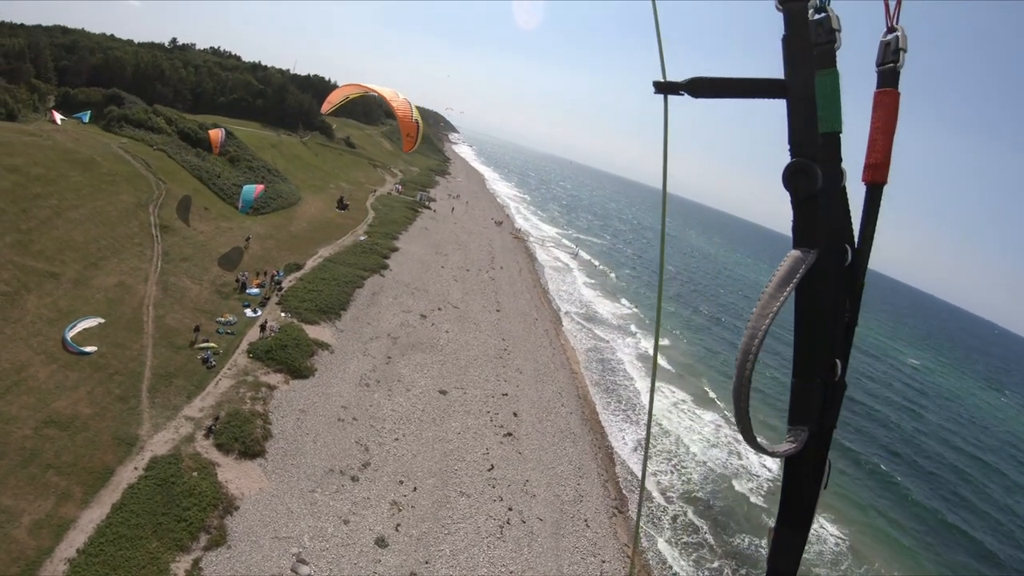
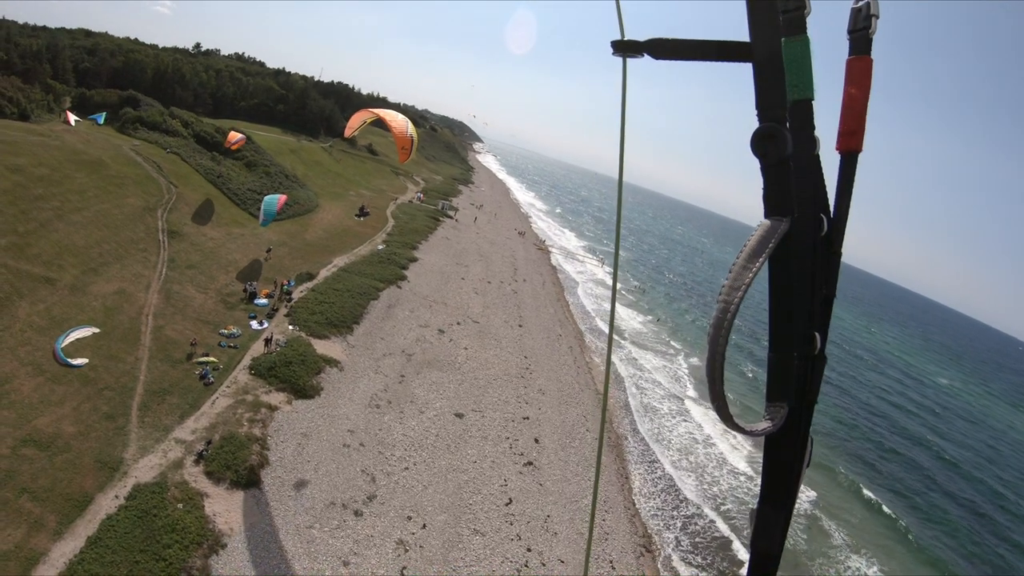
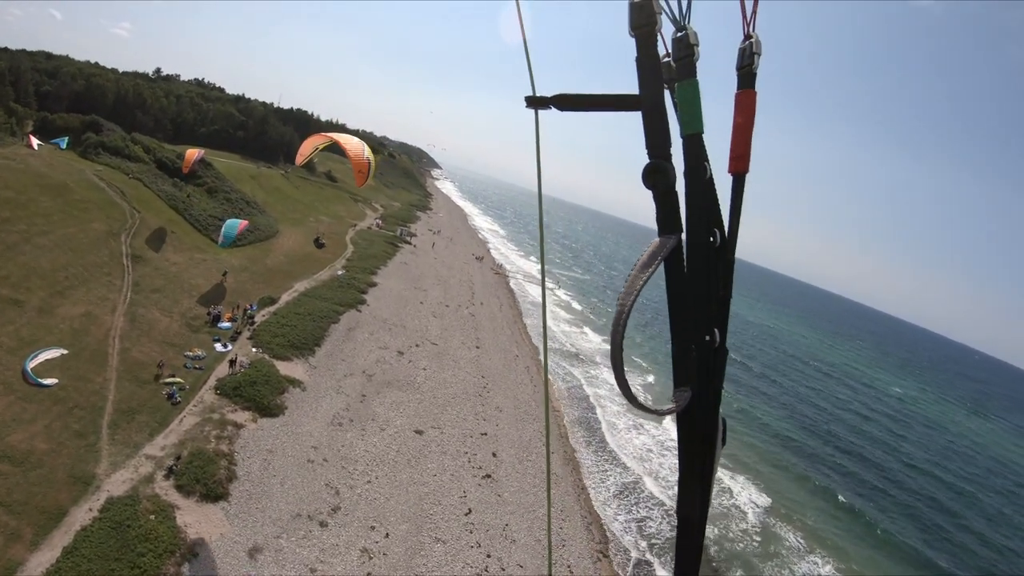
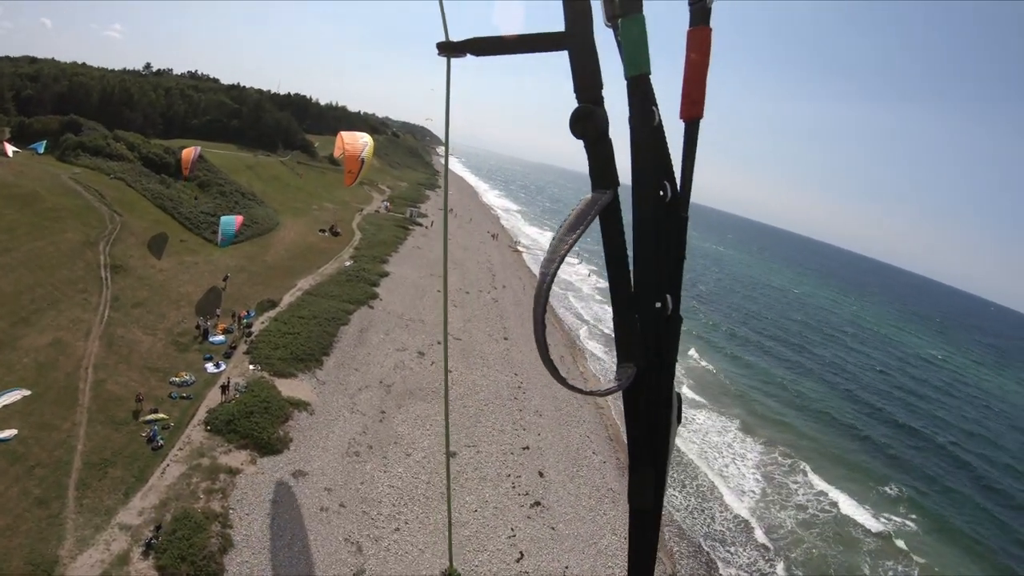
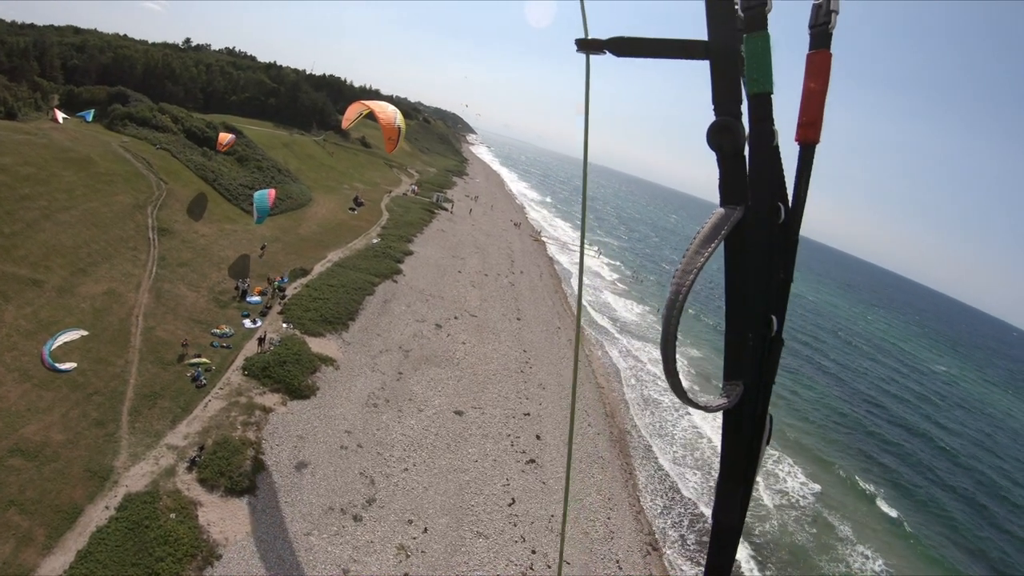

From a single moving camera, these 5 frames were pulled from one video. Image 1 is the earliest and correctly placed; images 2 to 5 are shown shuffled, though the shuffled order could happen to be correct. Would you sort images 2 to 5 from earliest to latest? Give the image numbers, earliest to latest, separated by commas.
3, 2, 5, 4
